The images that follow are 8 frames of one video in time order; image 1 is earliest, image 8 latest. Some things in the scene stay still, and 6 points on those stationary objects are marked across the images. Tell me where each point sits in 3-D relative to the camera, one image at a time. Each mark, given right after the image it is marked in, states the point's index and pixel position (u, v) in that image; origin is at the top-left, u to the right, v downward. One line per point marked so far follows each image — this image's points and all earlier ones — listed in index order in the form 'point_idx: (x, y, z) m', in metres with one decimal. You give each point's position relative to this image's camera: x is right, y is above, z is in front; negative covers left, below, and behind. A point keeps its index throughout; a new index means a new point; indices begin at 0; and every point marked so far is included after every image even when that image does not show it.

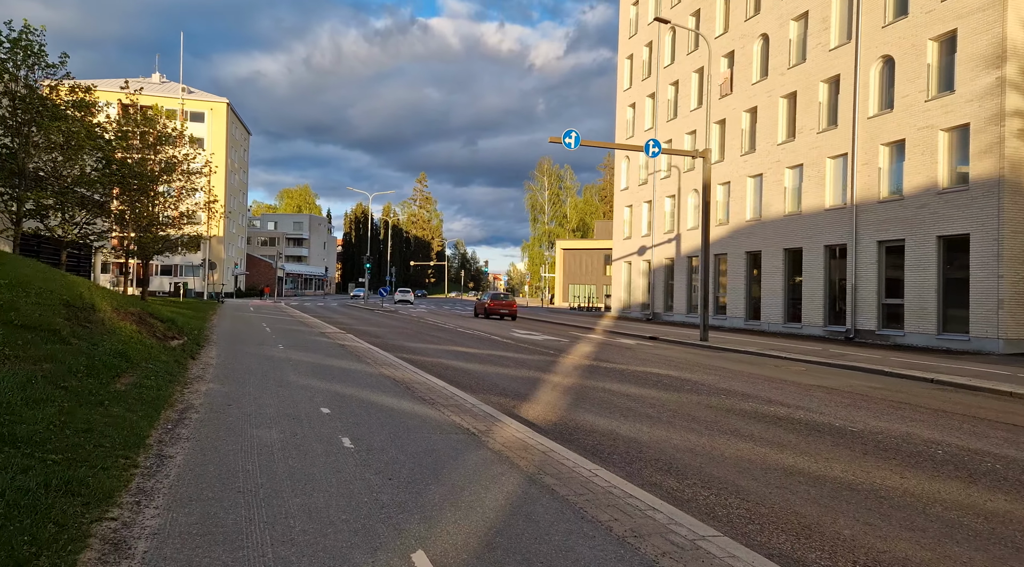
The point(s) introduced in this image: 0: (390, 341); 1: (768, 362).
0: (-2.8, -1.4, +17.3) m
1: (+4.6, -1.4, +13.4) m
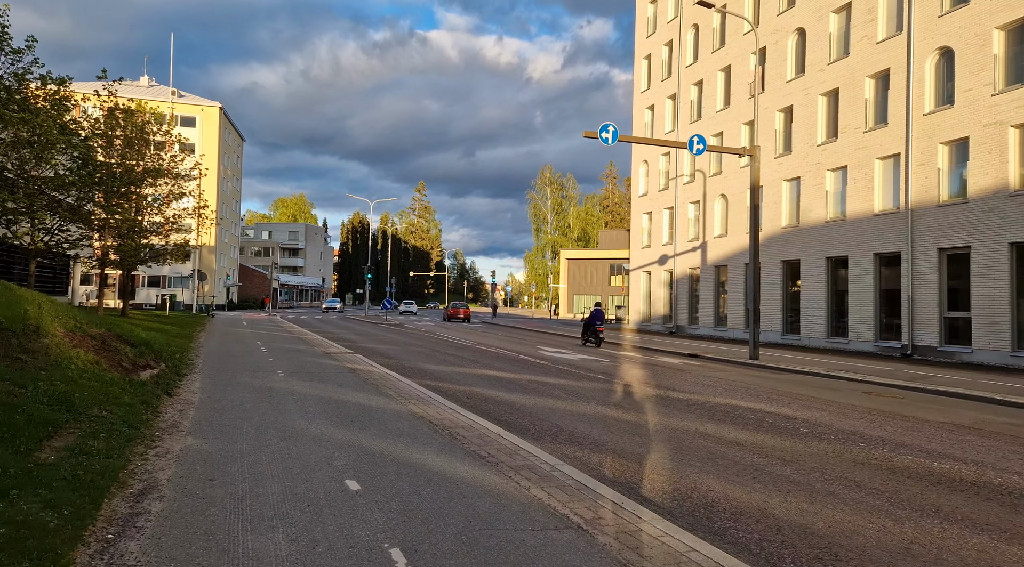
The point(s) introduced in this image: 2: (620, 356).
0: (-2.2, -1.7, +15.3) m
1: (+5.3, -1.6, +11.4) m
2: (+2.4, -1.6, +16.7) m
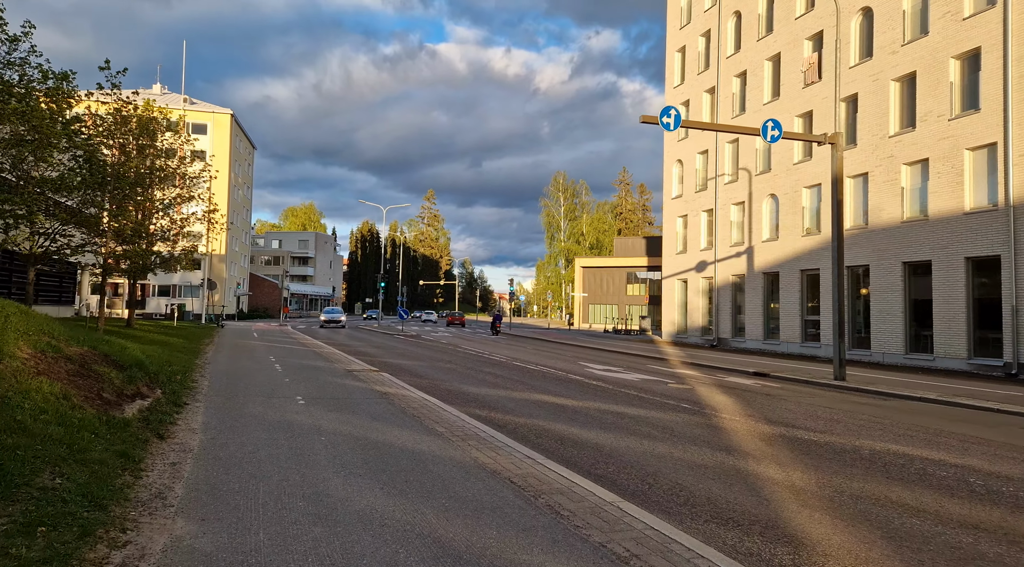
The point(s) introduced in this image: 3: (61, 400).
0: (-1.3, -1.8, +13.2) m
1: (+6.2, -1.7, +9.3) m
2: (+3.3, -1.8, +14.6) m
3: (-3.9, -1.0, +6.4) m
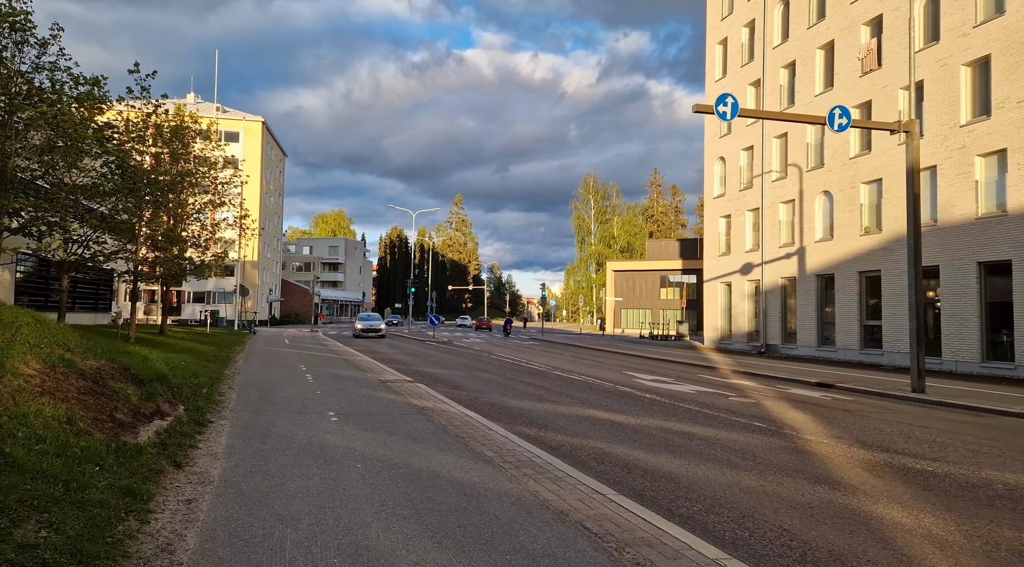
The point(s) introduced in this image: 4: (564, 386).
0: (-0.5, -1.9, +12.3) m
1: (+6.8, -1.8, +8.1) m
2: (+4.2, -1.9, +13.5) m
3: (-3.4, -1.1, +5.6) m
4: (+1.0, -1.9, +13.6) m
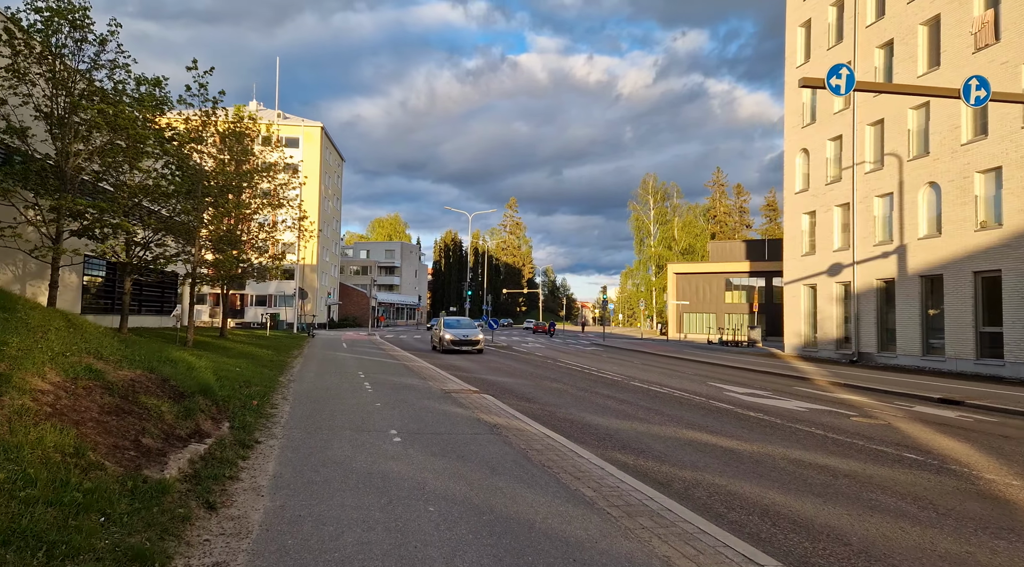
0: (+0.7, -1.9, +11.0) m
1: (+7.6, -1.7, +6.2) m
2: (+5.4, -1.9, +11.8) m
3: (-2.7, -1.1, +4.5) m
4: (+2.2, -1.9, +12.1) m
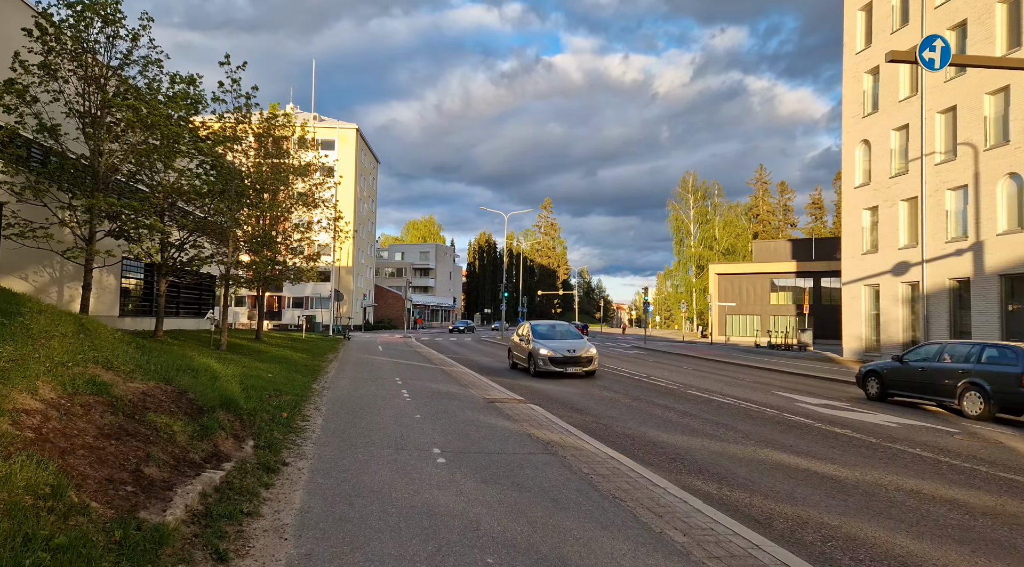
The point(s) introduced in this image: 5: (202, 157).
0: (+1.4, -1.9, +9.9) m
1: (+8.1, -1.7, +4.8) m
2: (+6.2, -1.9, +10.5) m
3: (-2.3, -1.1, +3.6) m
4: (+3.0, -1.9, +11.0) m
5: (-7.9, +3.2, +18.8) m
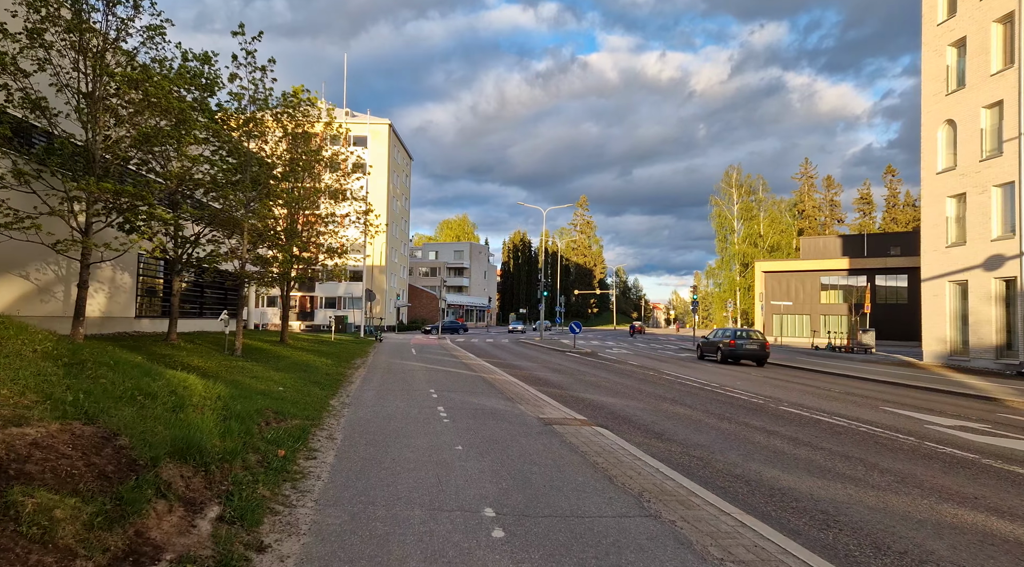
0: (+2.2, -1.9, +7.4) m
1: (+8.6, -1.6, +2.0) m
2: (+6.9, -1.8, +7.8) m
3: (-1.8, -1.0, +1.2) m
4: (+3.8, -1.8, +8.4) m
5: (-6.7, +3.2, +16.7) m
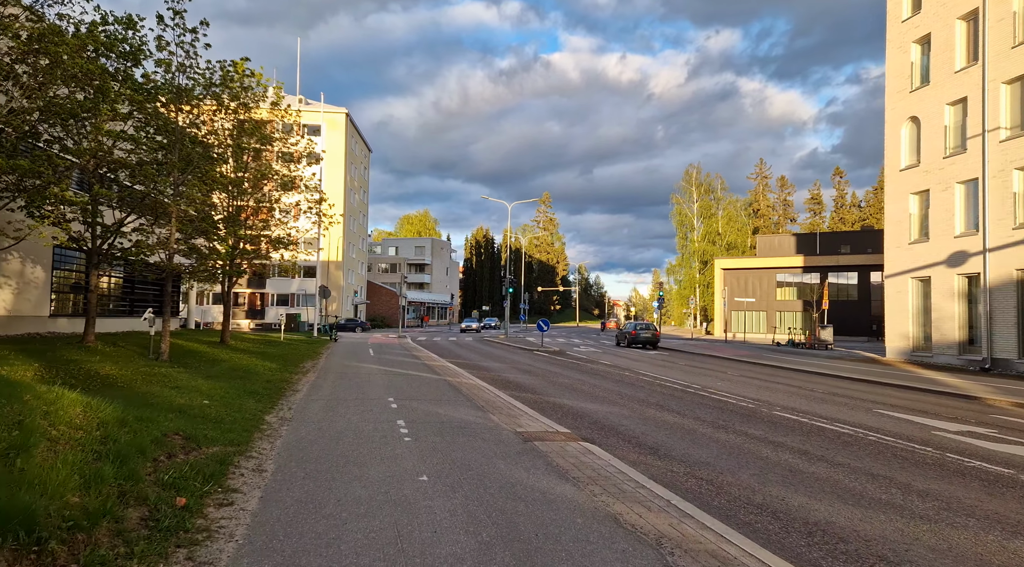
0: (+2.0, -1.8, +5.9) m
1: (+8.7, -1.5, +0.9) m
2: (+6.7, -1.7, +6.5) m
3: (-1.7, -0.9, -0.5) m
4: (+3.6, -1.7, +7.0) m
5: (-7.4, +3.4, +14.7) m
